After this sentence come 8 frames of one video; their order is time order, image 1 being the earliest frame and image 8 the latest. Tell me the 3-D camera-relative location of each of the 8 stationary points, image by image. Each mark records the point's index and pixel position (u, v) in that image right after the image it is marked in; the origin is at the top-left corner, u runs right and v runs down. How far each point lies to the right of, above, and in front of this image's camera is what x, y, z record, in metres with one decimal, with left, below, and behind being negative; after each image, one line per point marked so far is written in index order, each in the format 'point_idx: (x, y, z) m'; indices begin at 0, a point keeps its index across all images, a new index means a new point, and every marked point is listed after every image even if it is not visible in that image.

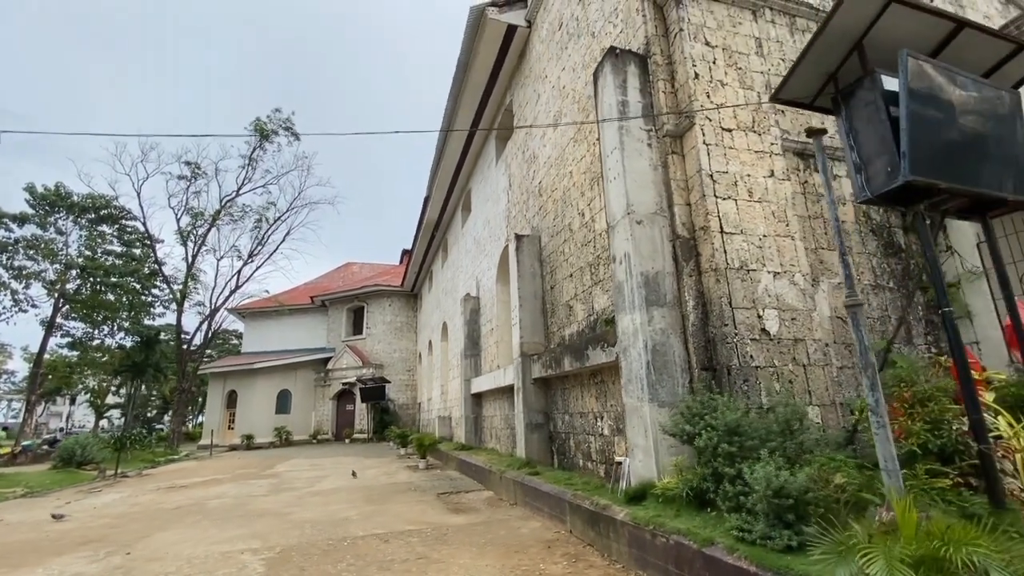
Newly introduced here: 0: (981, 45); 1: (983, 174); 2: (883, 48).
0: (+3.2, +1.7, +3.3) m
1: (+3.0, +0.7, +3.1) m
2: (+2.5, +1.7, +3.3) m
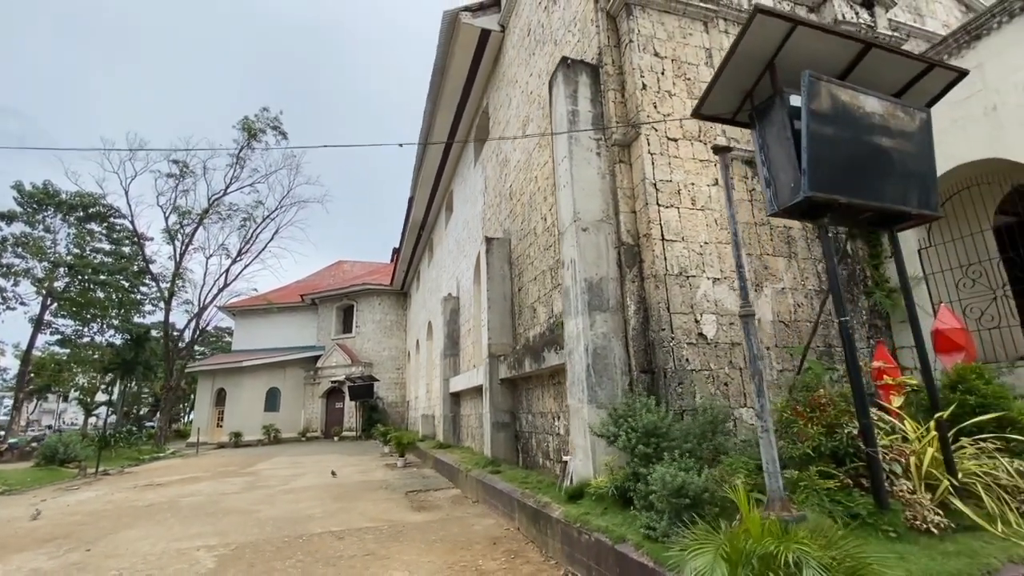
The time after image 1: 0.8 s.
0: (+2.7, +1.6, +3.5) m
1: (+2.5, +0.7, +3.3) m
2: (+2.0, +1.6, +3.5) m
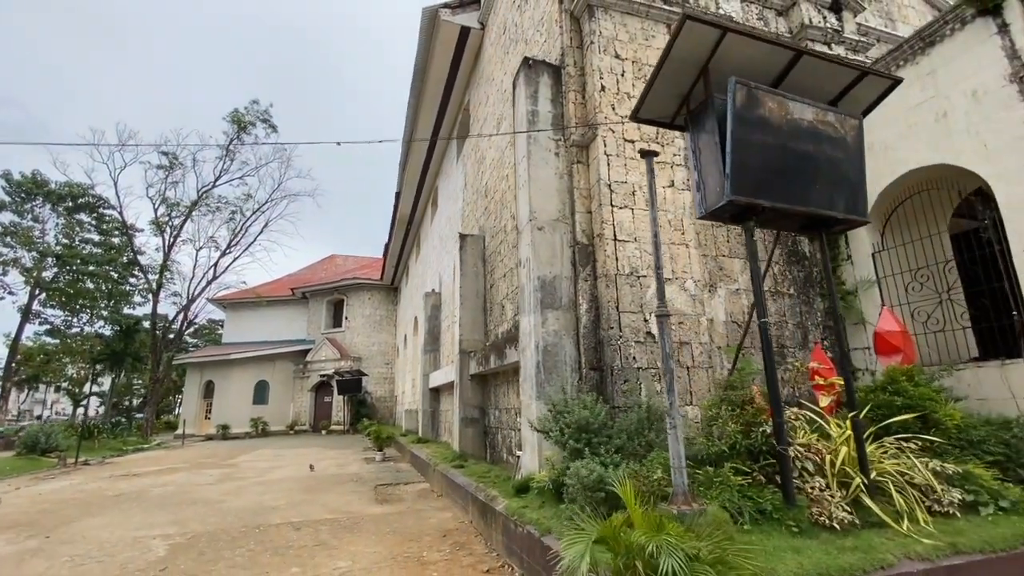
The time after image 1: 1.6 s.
0: (+2.3, +1.6, +3.6) m
1: (+2.1, +0.6, +3.3) m
2: (+1.6, +1.6, +3.5) m
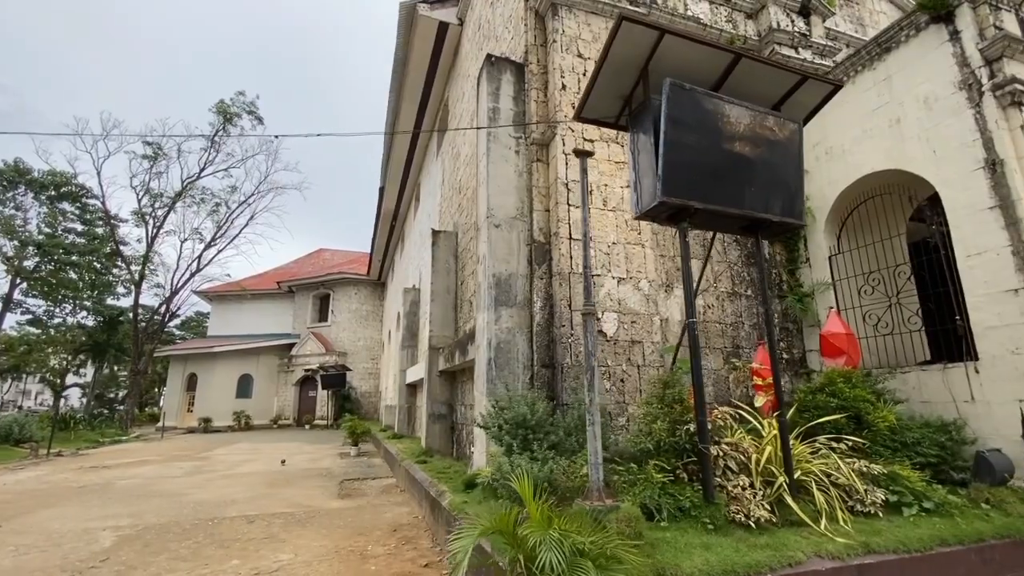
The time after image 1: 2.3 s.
0: (+1.9, +1.6, +3.6) m
1: (+1.6, +0.6, +3.4) m
2: (+1.2, +1.6, +3.6) m
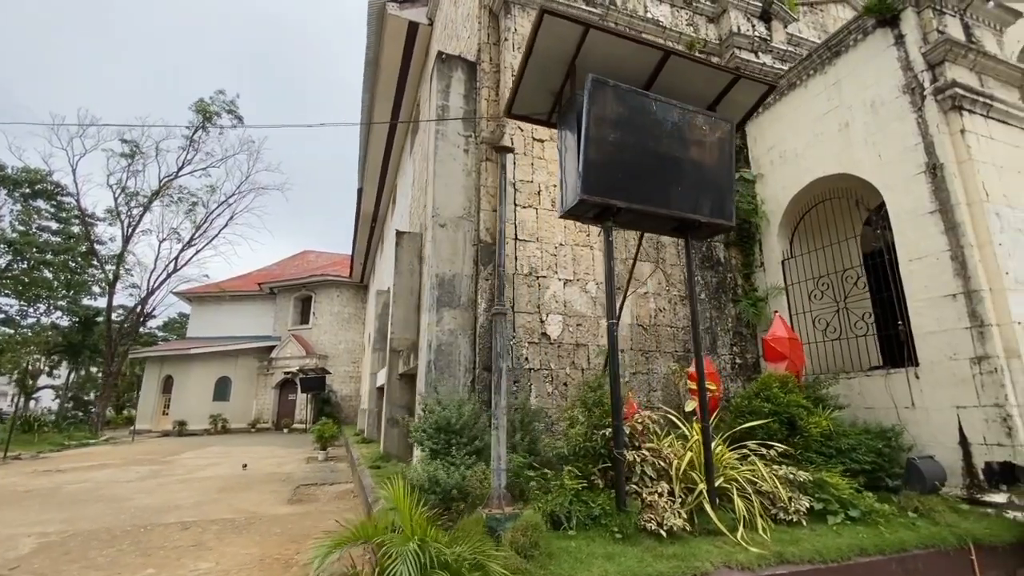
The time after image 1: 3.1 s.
0: (+1.3, +1.6, +3.5) m
1: (+1.1, +0.6, +3.3) m
2: (+0.6, +1.6, +3.5) m
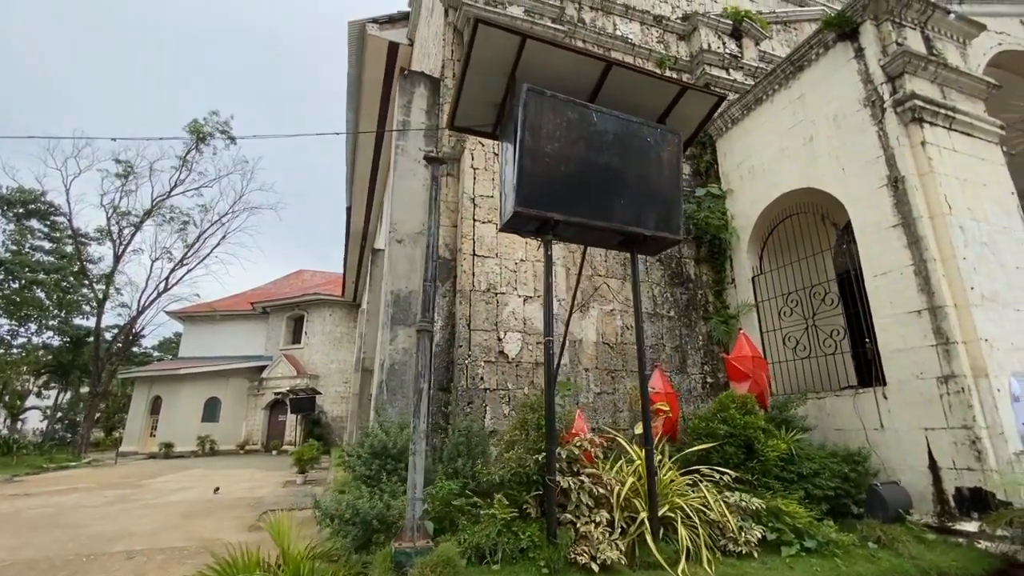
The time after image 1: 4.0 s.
0: (+0.9, +1.5, +3.5) m
1: (+0.7, +0.5, +3.2) m
2: (+0.2, +1.5, +3.4) m
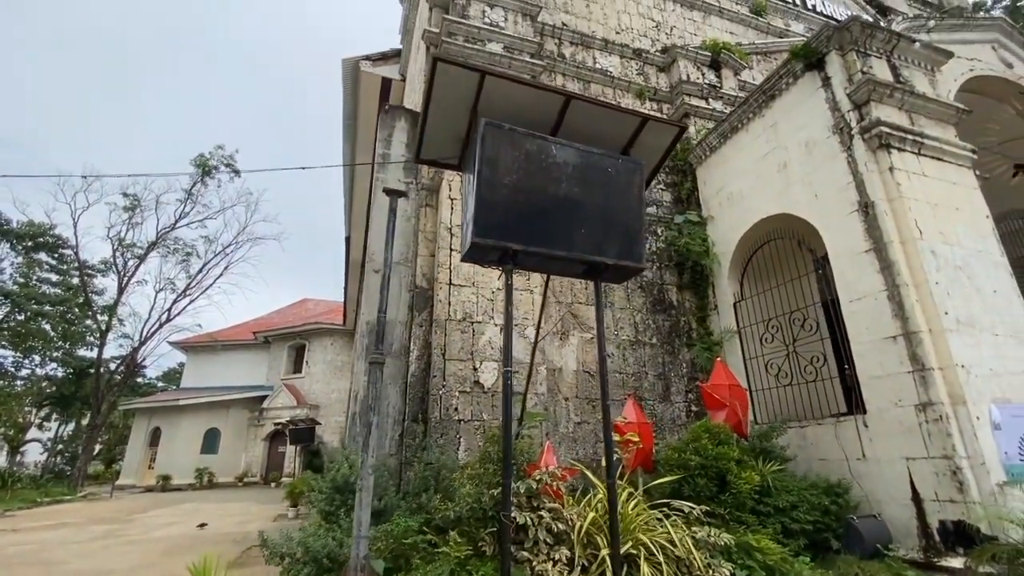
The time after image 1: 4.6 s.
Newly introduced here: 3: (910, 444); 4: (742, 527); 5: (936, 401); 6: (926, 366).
0: (+0.7, +1.3, +3.5) m
1: (+0.4, +0.3, +3.2) m
2: (-0.1, +1.3, +3.5) m
3: (+3.0, -1.2, +3.6) m
4: (+1.5, -1.6, +3.2) m
5: (+3.0, -0.8, +3.5) m
6: (+3.0, -0.6, +3.5) m
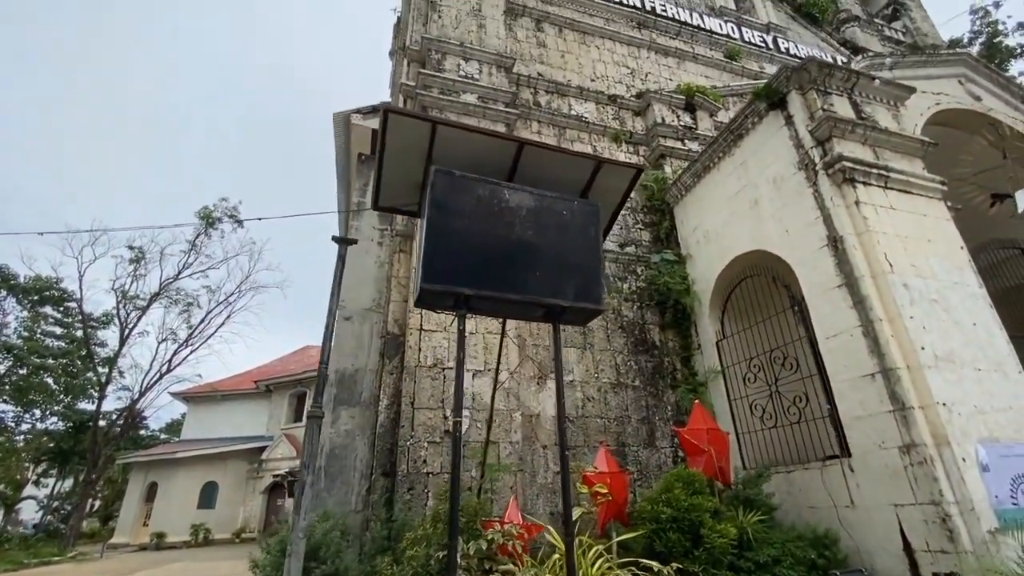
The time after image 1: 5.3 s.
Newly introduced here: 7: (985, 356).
0: (+0.3, +1.0, +3.5) m
1: (+0.1, 0.0, +3.1) m
2: (-0.4, +0.9, +3.5) m
3: (+2.7, -1.4, +3.4) m
4: (+1.3, -1.8, +3.0) m
5: (+2.8, -1.1, +3.3) m
6: (+2.8, -0.8, +3.4) m
7: (+3.6, -0.5, +3.7) m
